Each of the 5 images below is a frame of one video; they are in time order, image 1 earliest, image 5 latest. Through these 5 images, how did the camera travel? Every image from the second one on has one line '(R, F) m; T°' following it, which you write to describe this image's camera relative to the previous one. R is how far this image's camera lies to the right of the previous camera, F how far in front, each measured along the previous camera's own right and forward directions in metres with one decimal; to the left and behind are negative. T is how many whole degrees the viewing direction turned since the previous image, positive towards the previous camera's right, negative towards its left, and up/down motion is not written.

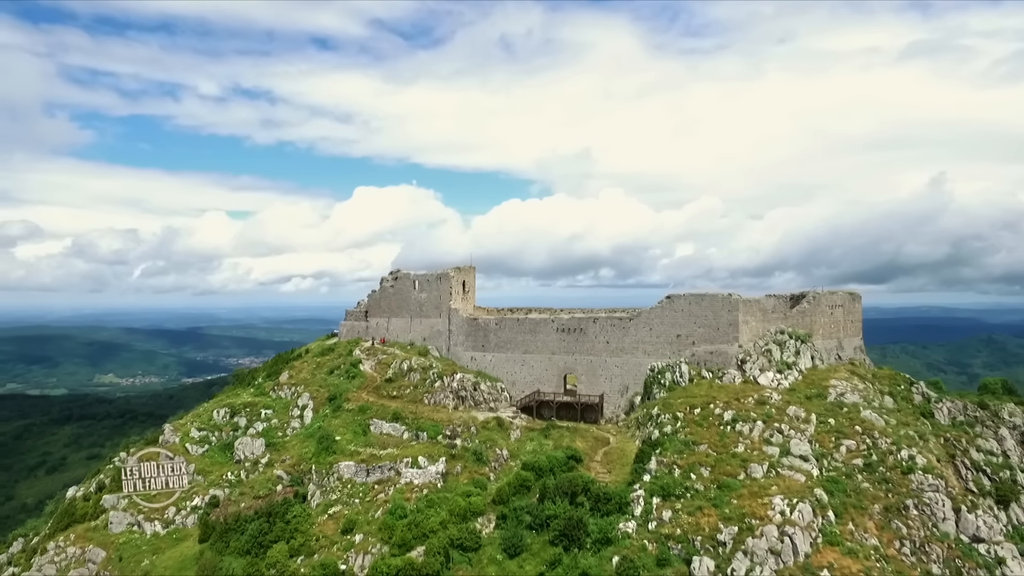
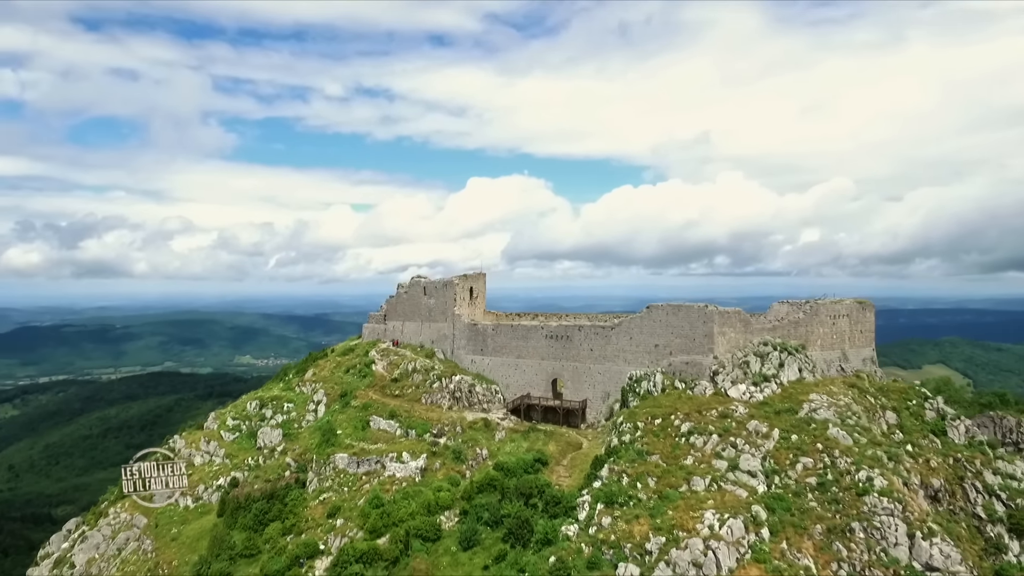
(+8.3, -1.5) m; -10°
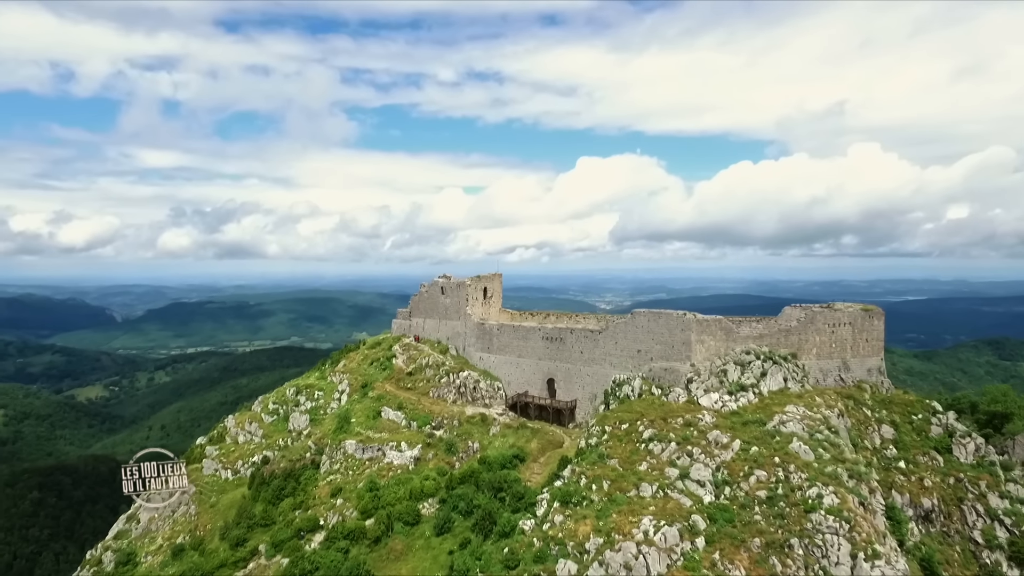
(+8.0, -1.5) m; -10°
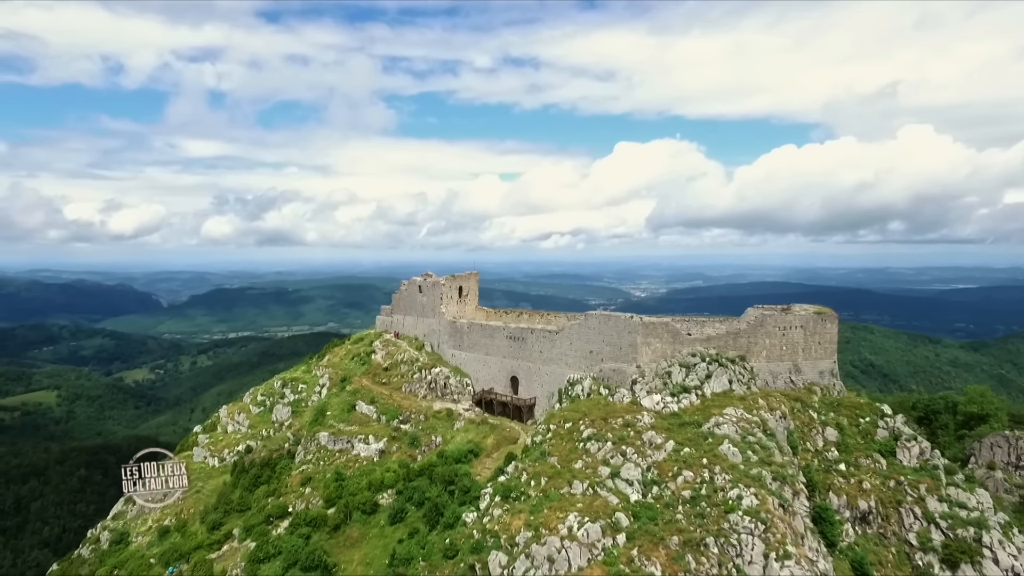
(+5.3, -1.4) m; -3°
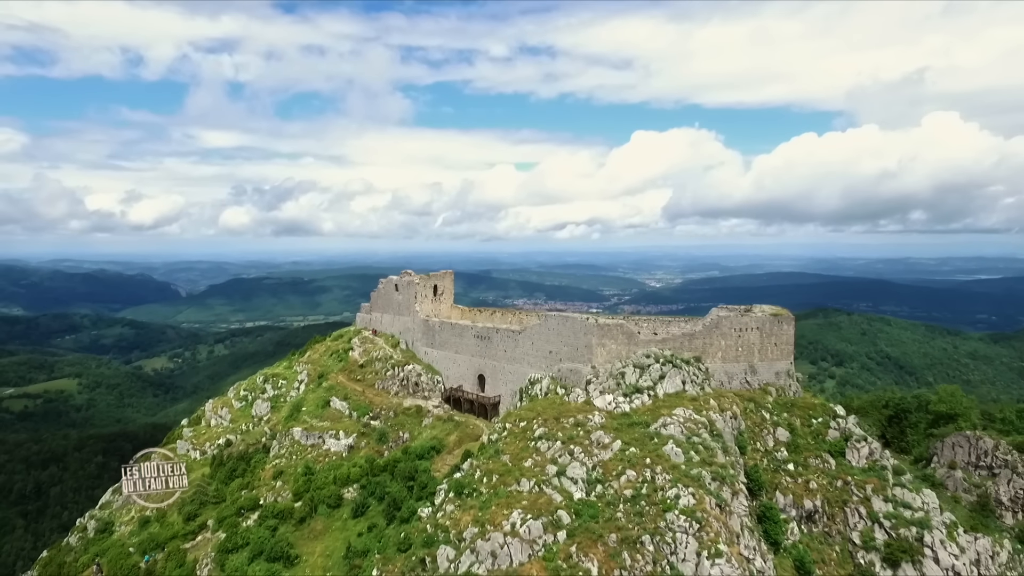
(+3.7, -0.9) m; -1°
